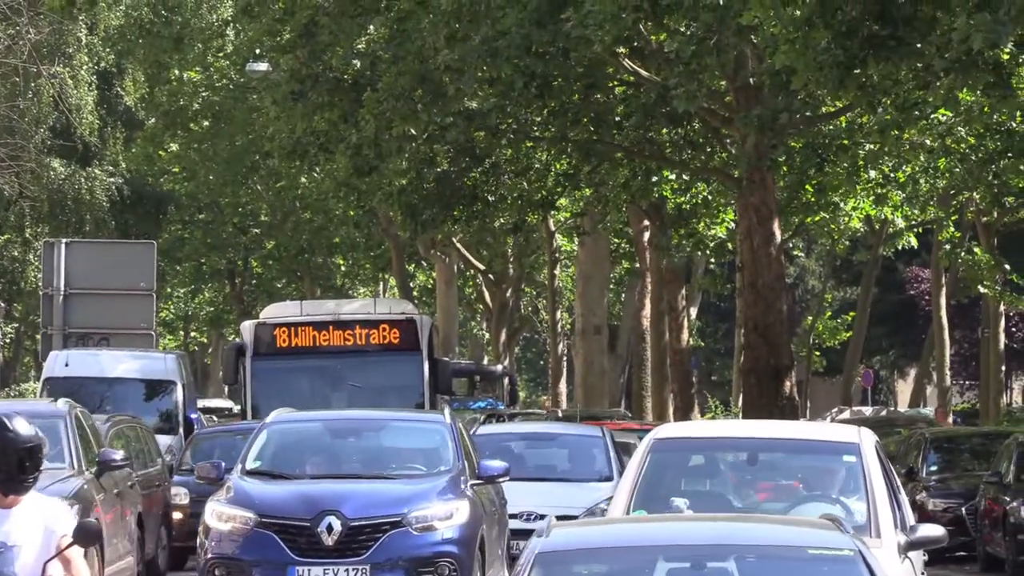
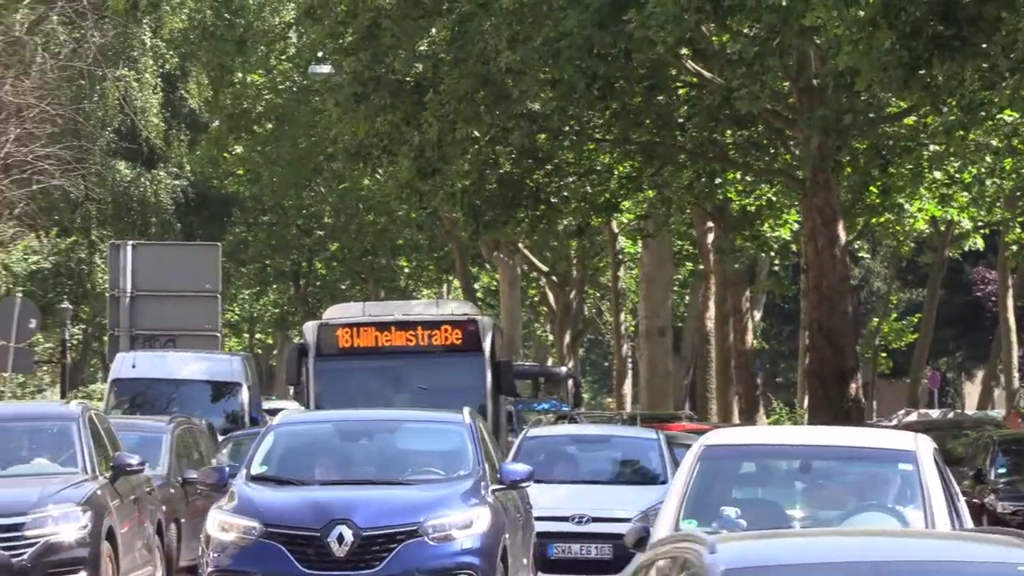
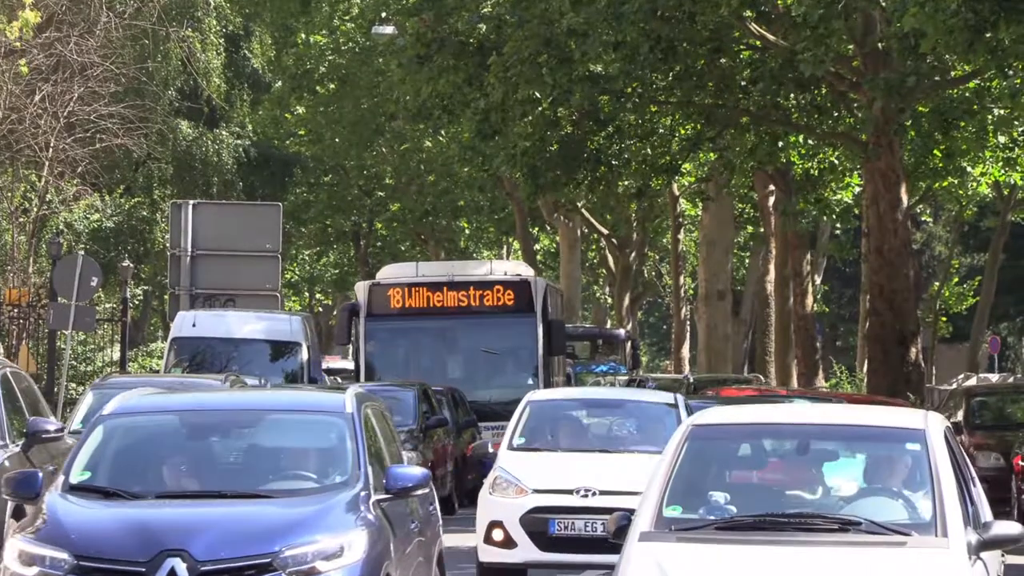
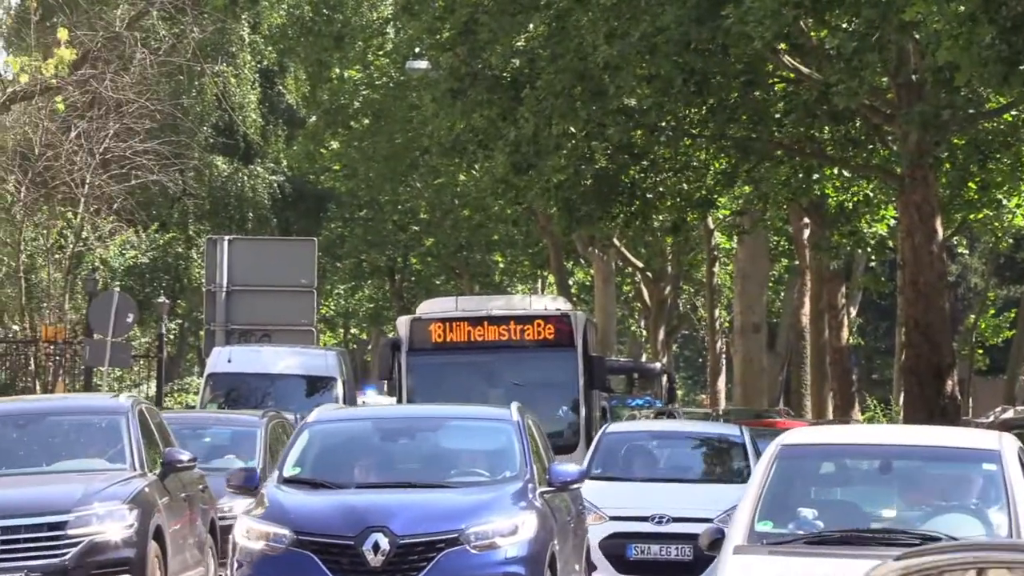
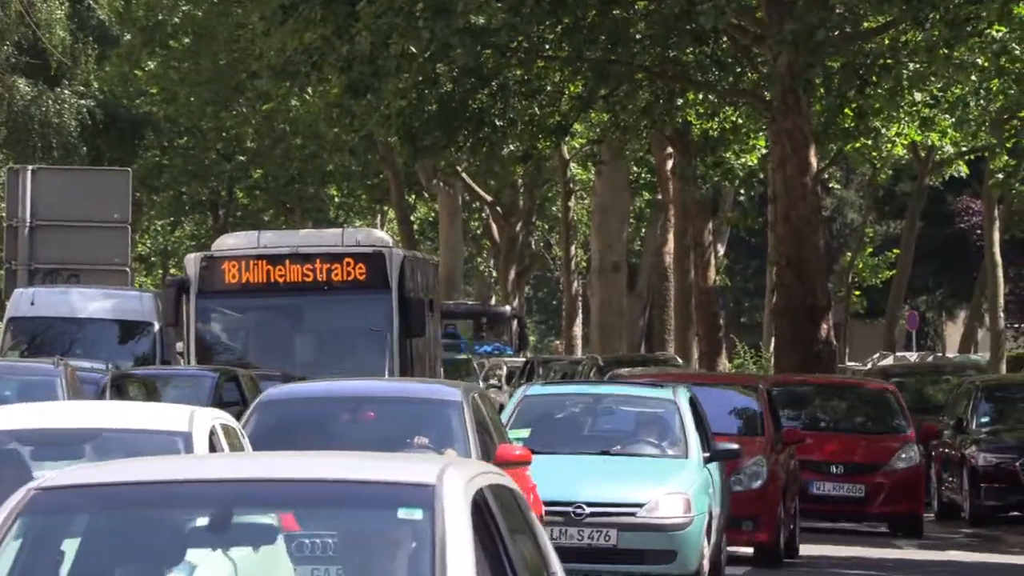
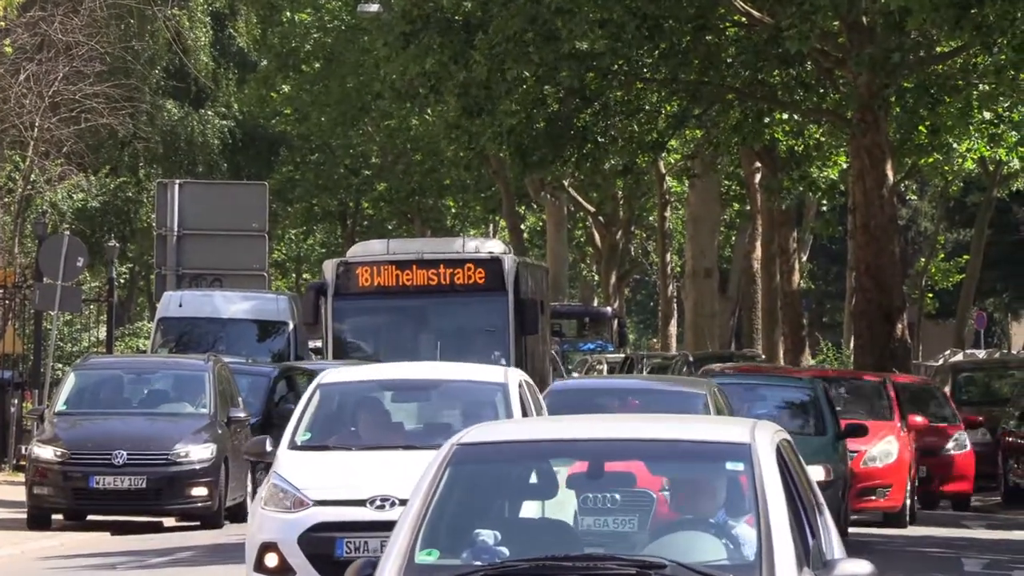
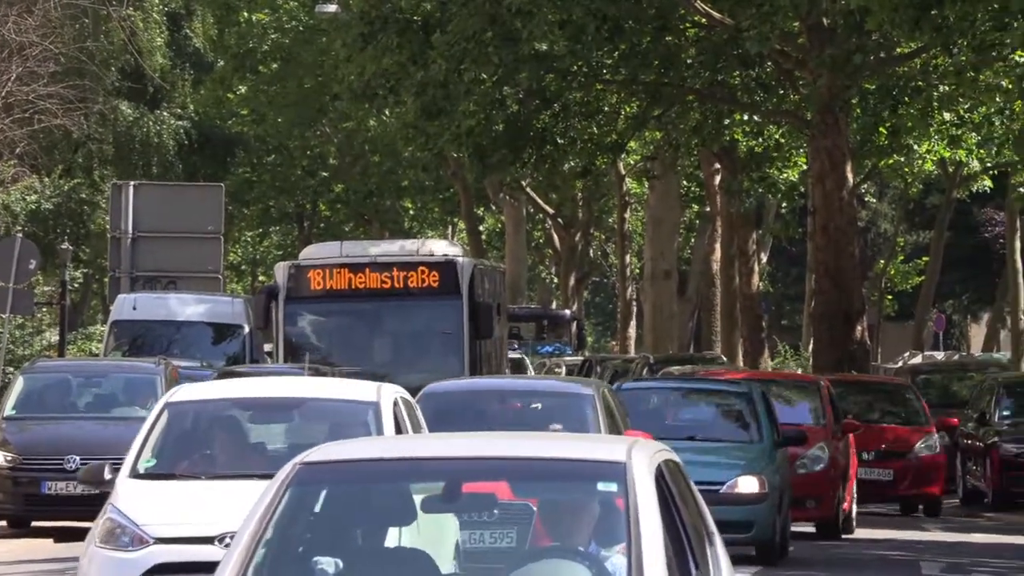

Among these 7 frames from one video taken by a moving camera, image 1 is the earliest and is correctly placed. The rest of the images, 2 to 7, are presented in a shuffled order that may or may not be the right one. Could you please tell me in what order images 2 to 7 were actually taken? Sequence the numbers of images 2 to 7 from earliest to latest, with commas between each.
2, 4, 3, 6, 7, 5
